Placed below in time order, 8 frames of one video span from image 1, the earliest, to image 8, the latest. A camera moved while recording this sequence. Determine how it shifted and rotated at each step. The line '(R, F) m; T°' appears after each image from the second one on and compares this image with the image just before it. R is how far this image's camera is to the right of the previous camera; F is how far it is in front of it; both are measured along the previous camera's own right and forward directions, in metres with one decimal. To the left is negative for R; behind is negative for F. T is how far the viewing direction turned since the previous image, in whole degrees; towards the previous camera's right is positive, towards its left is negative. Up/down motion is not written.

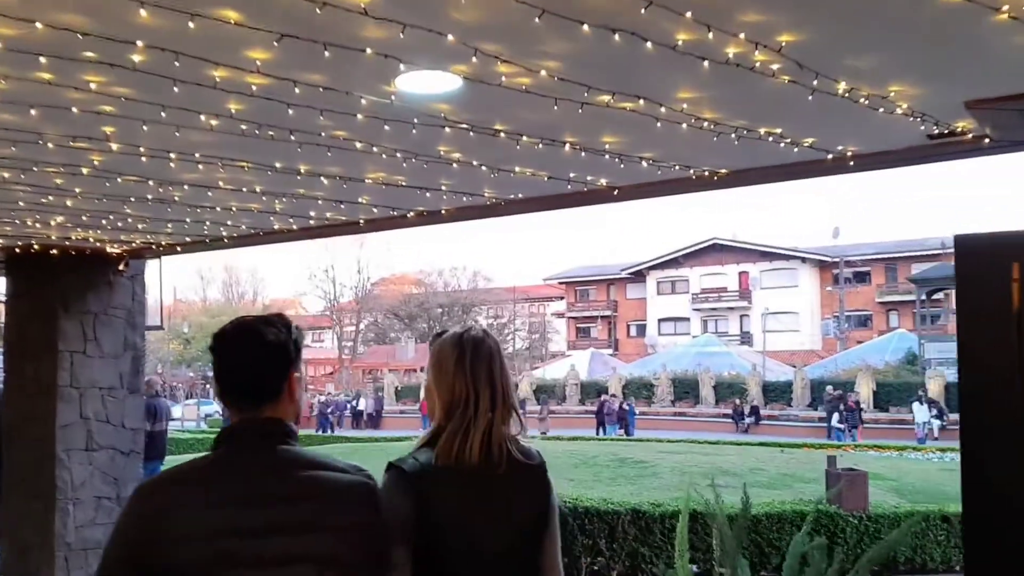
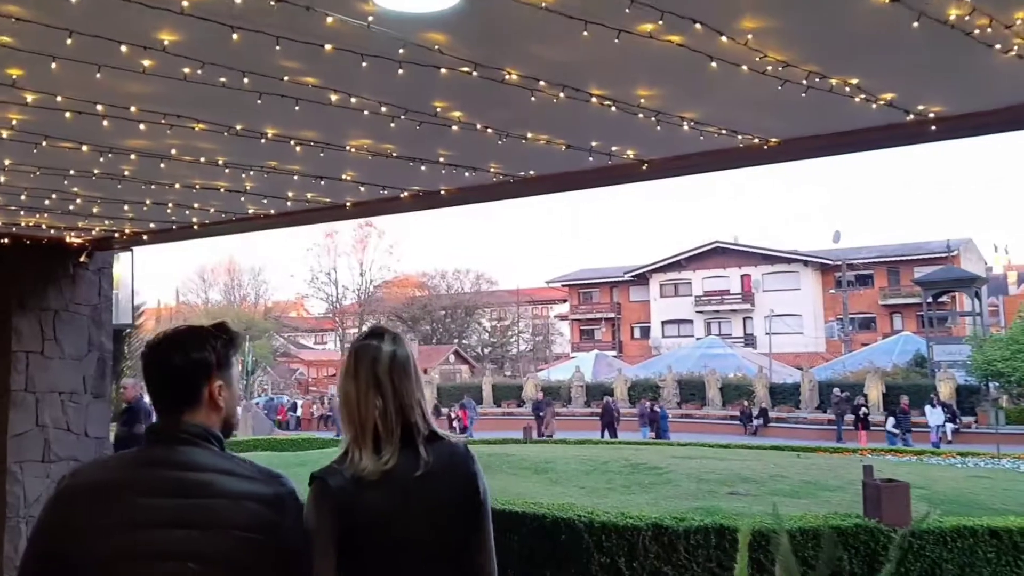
(0.0, +0.9) m; 0°
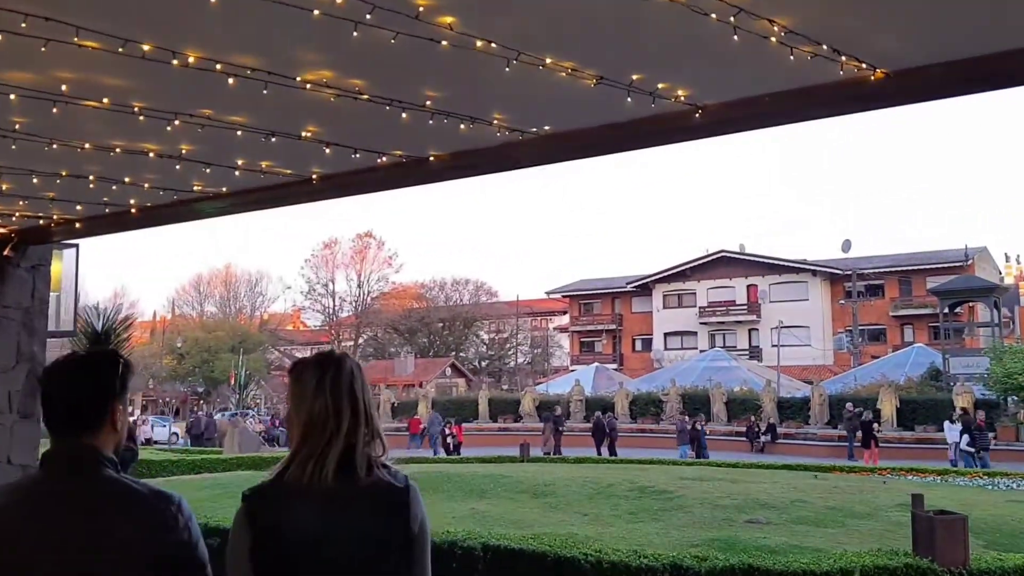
(-0.1, +1.2) m; 0°
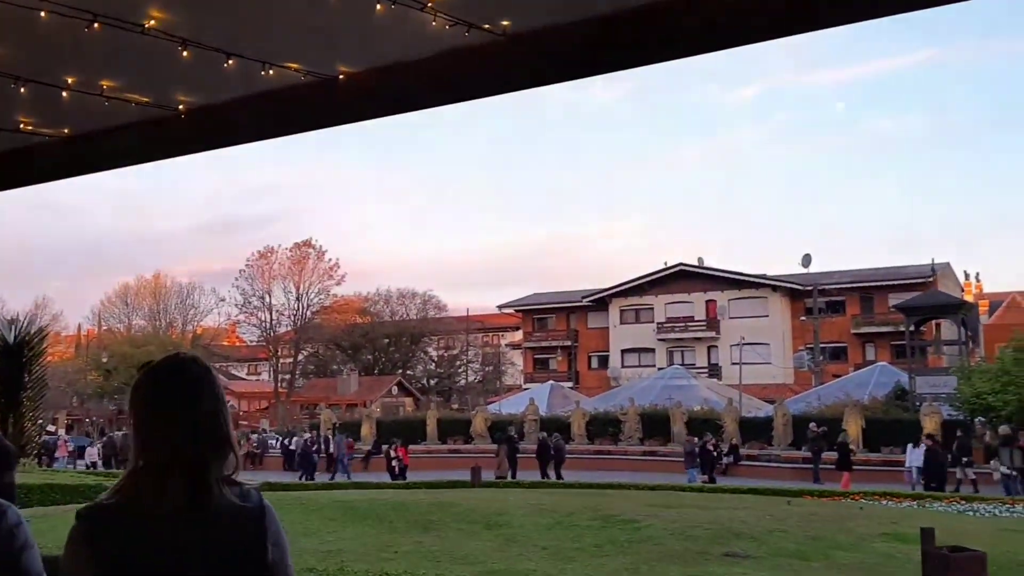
(0.0, +1.3) m; +3°
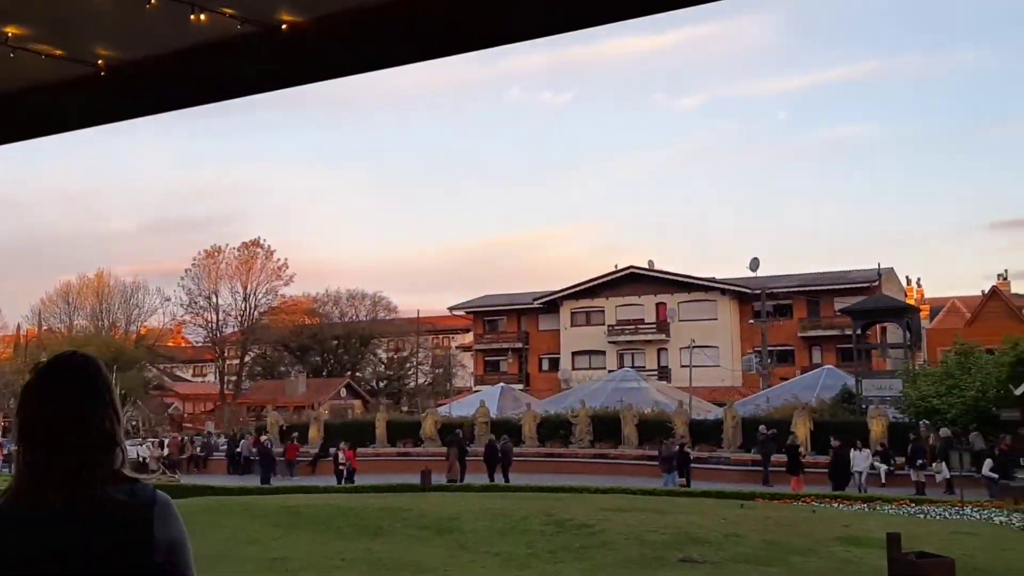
(-0.1, +0.2) m; +3°
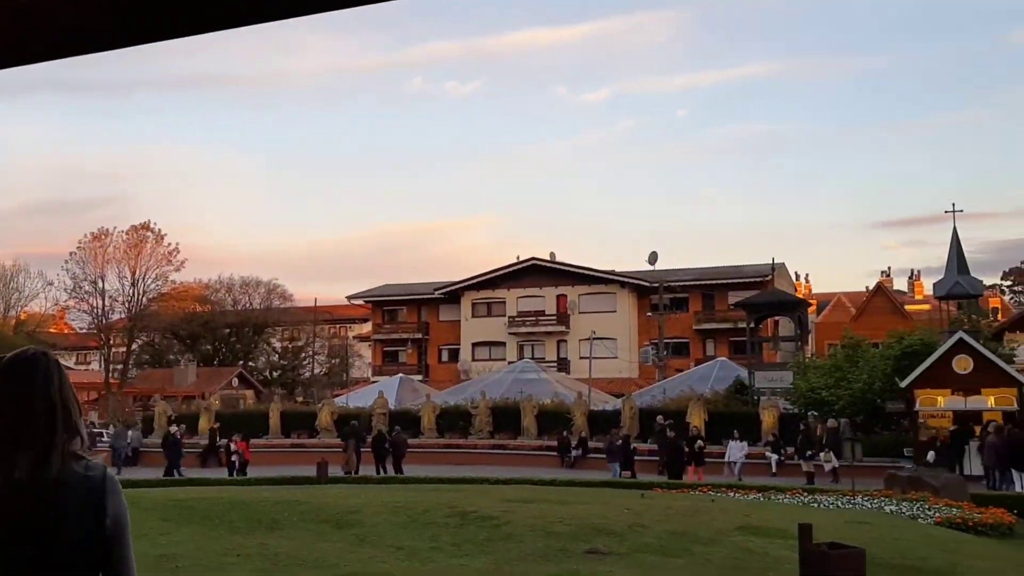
(-0.2, +0.2) m; +7°
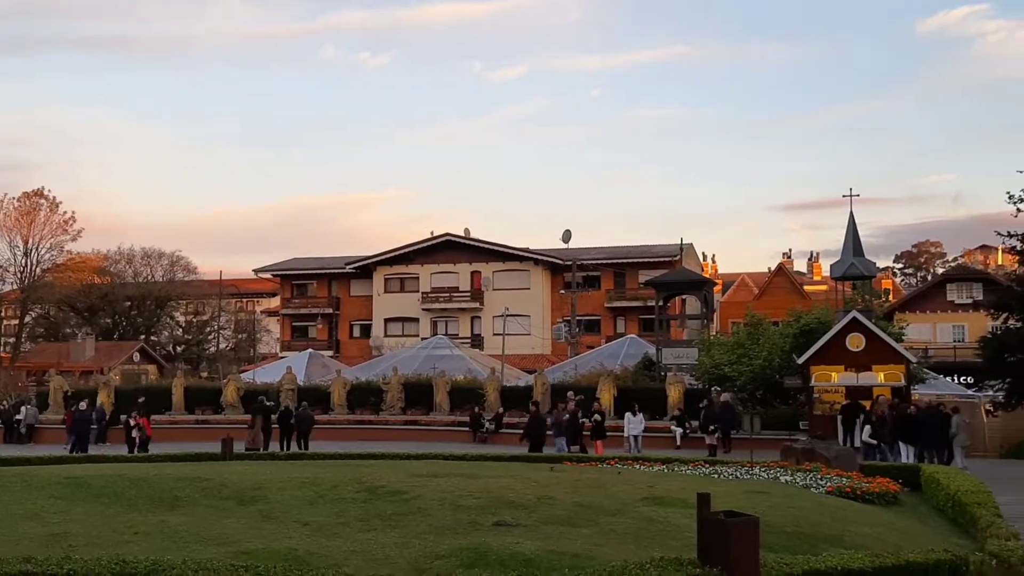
(0.0, -0.1) m; +5°
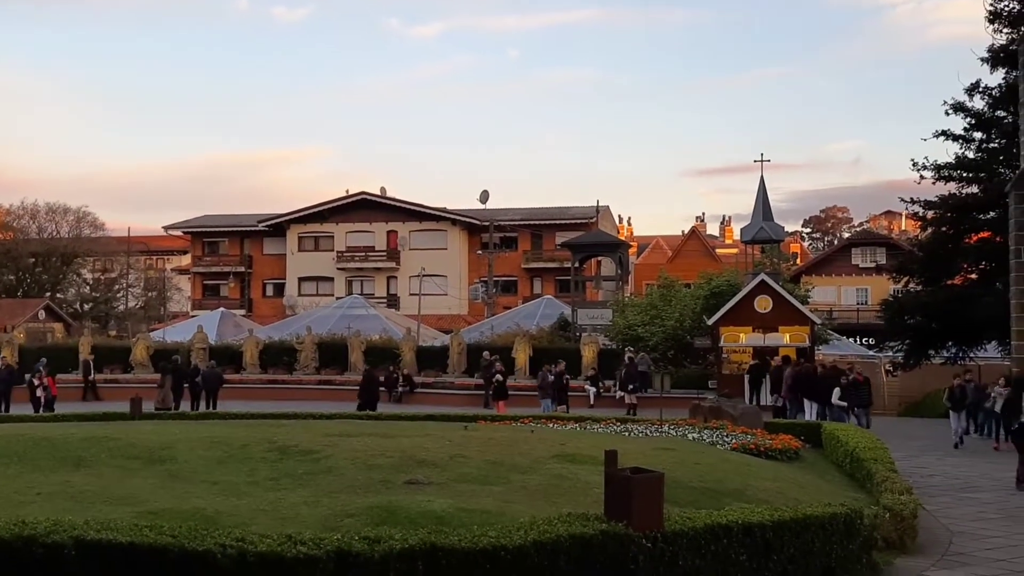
(+0.1, 0.0) m; +5°
